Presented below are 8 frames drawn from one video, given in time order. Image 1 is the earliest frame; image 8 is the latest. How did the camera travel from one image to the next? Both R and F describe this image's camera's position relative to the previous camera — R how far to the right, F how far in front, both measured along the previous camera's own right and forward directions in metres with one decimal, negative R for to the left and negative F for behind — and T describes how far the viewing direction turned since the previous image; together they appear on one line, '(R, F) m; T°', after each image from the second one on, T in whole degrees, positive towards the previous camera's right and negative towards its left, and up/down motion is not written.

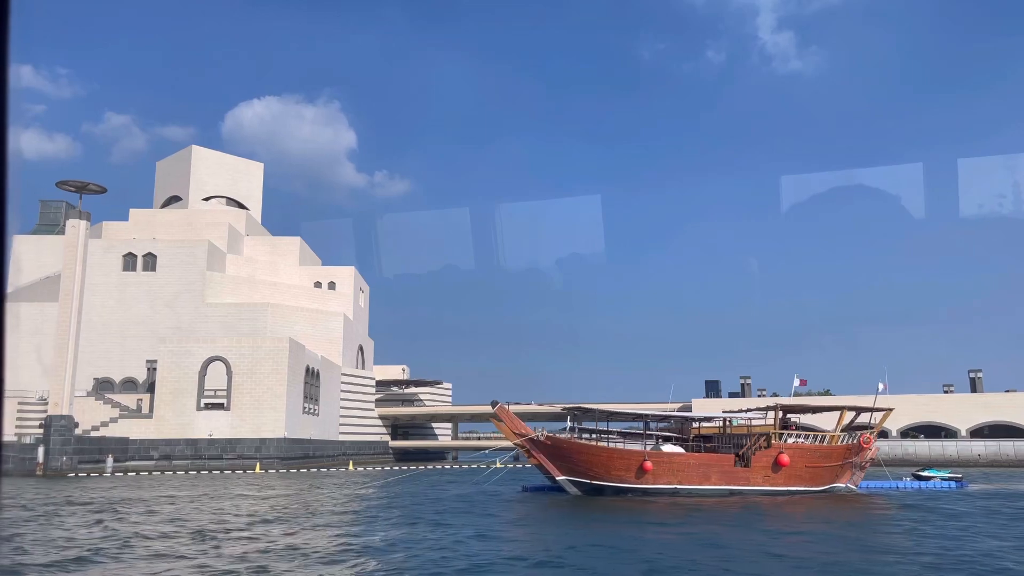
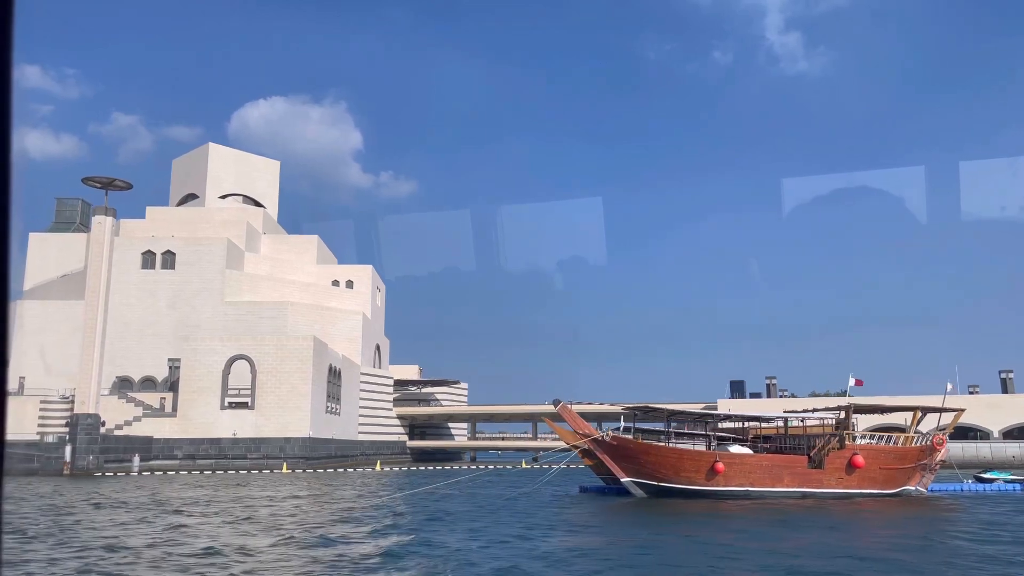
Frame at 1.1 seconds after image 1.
(-1.5, +0.6) m; 0°
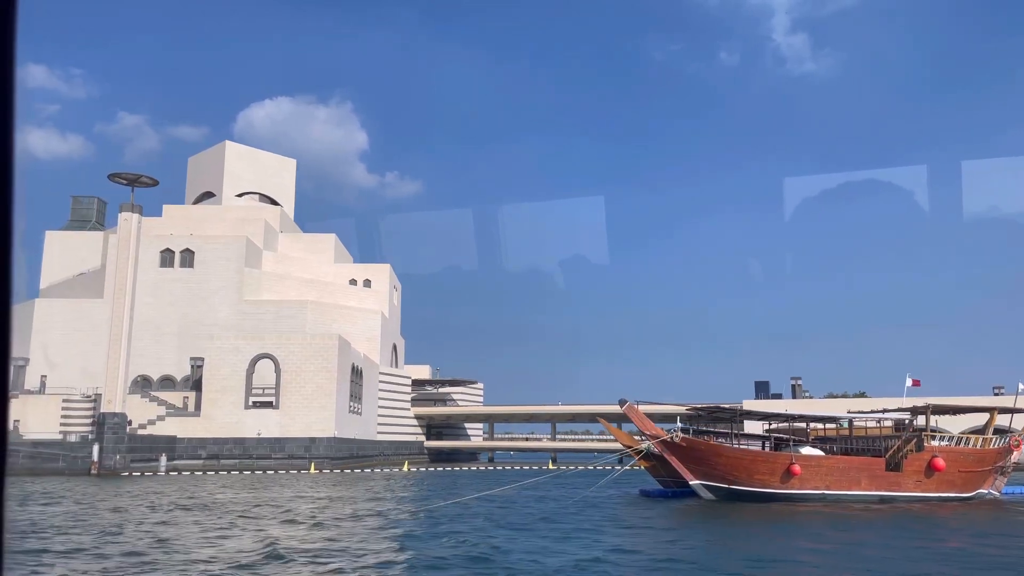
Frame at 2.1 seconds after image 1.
(-1.5, +0.6) m; 0°
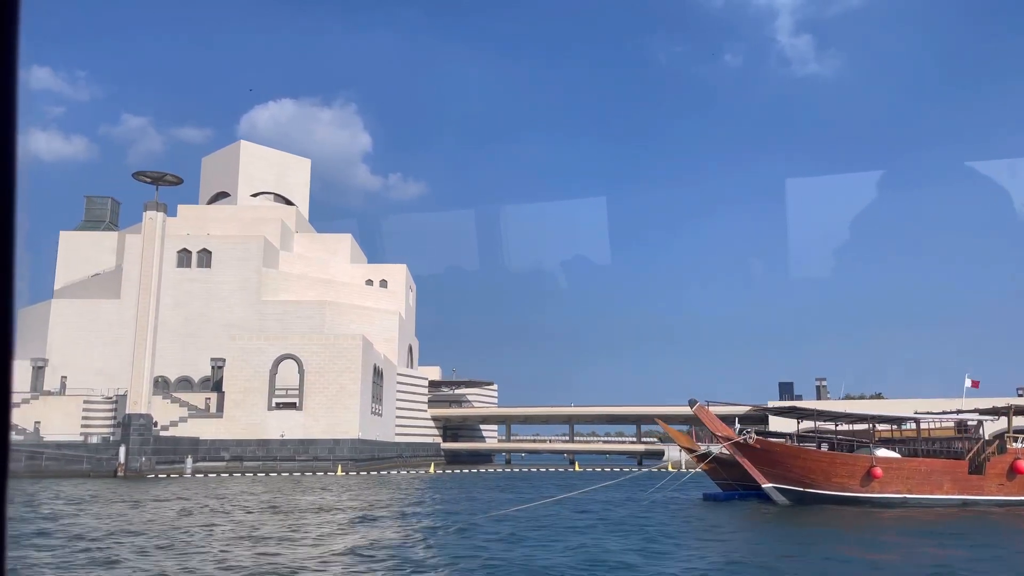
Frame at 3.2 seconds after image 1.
(-1.5, +0.6) m; 0°
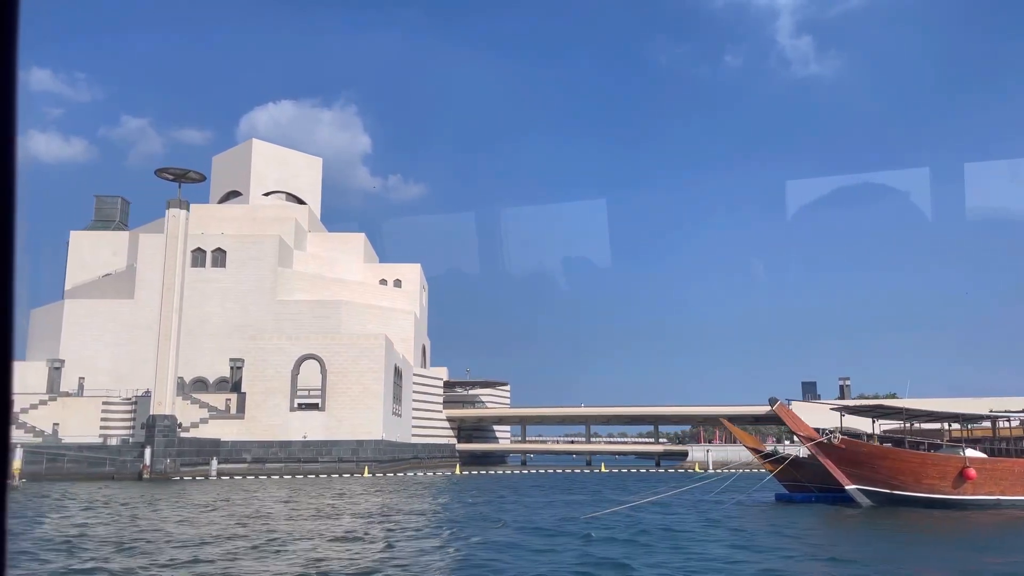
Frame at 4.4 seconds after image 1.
(-1.6, +0.7) m; 0°
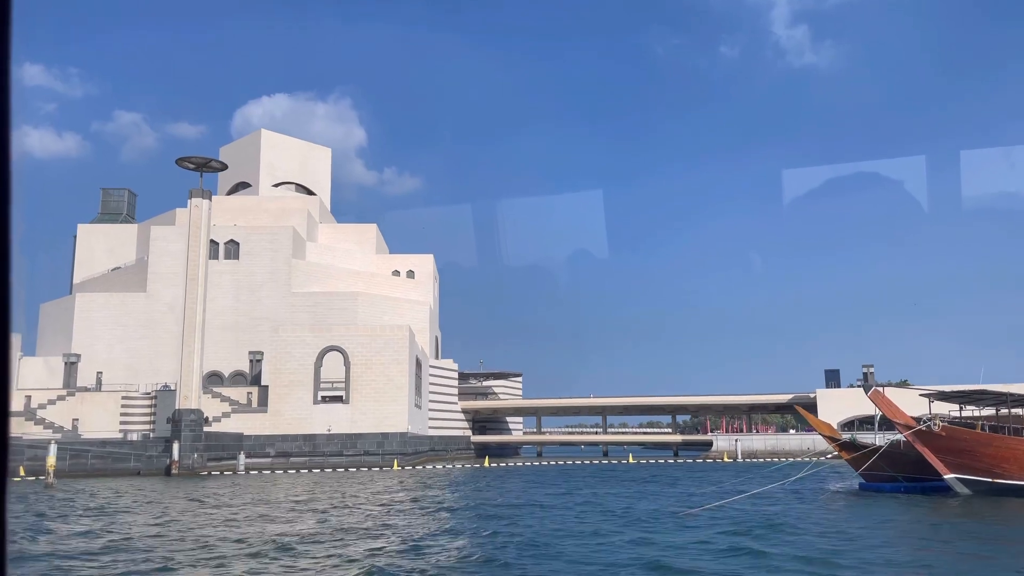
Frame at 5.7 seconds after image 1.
(-1.8, +0.8) m; 0°
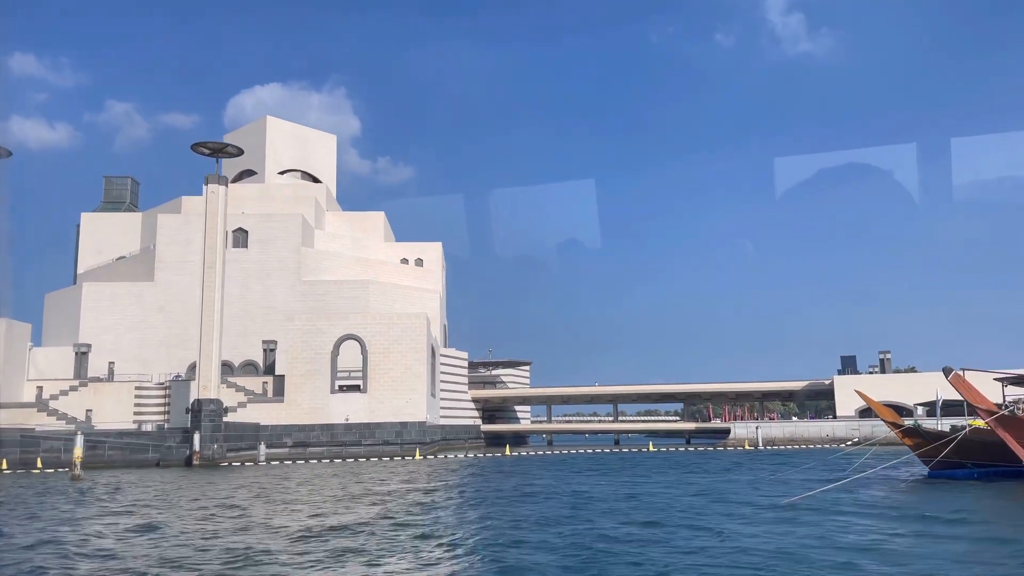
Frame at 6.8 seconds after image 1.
(-1.5, +0.7) m; 0°
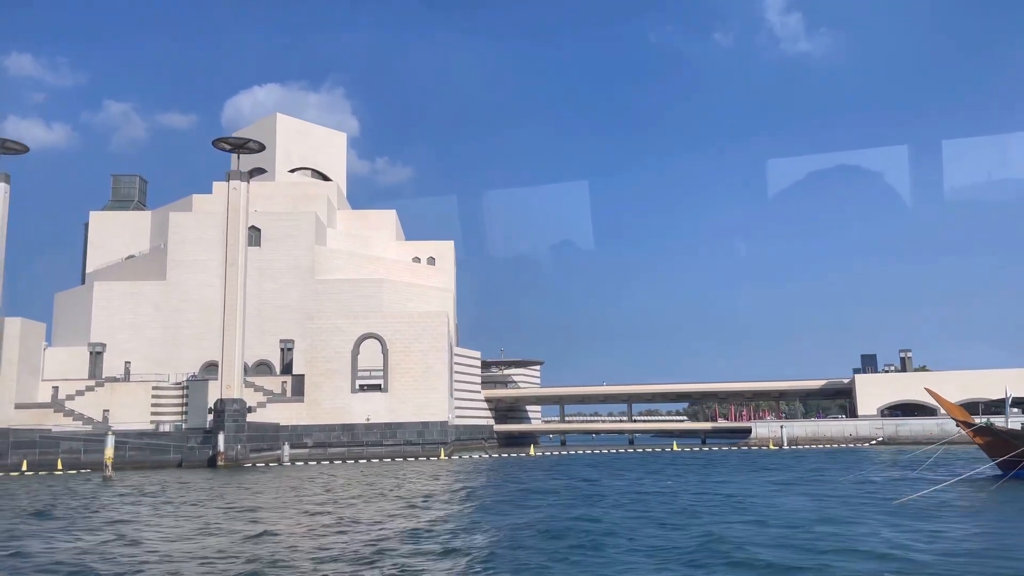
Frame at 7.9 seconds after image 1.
(-1.4, +0.6) m; 0°
